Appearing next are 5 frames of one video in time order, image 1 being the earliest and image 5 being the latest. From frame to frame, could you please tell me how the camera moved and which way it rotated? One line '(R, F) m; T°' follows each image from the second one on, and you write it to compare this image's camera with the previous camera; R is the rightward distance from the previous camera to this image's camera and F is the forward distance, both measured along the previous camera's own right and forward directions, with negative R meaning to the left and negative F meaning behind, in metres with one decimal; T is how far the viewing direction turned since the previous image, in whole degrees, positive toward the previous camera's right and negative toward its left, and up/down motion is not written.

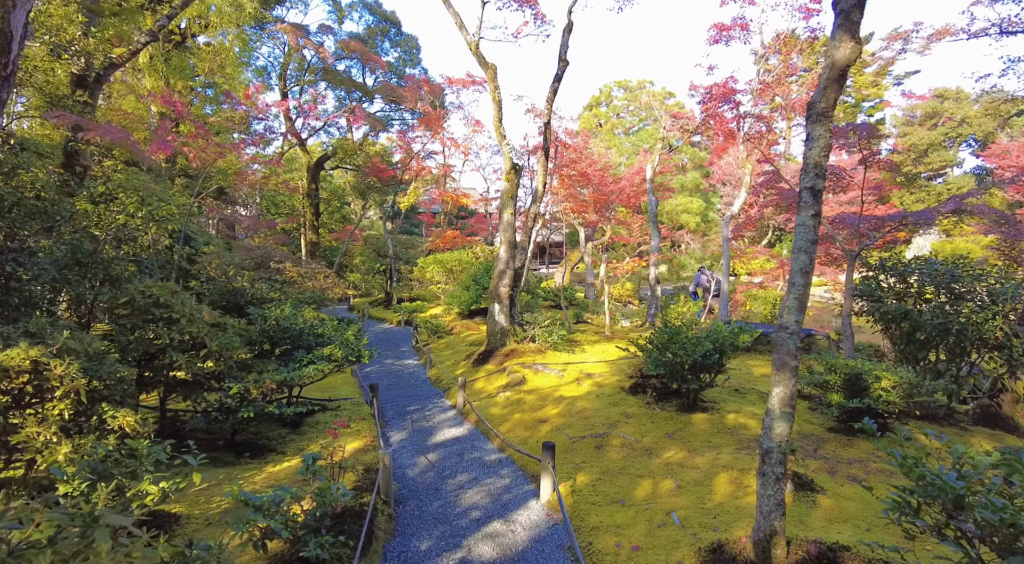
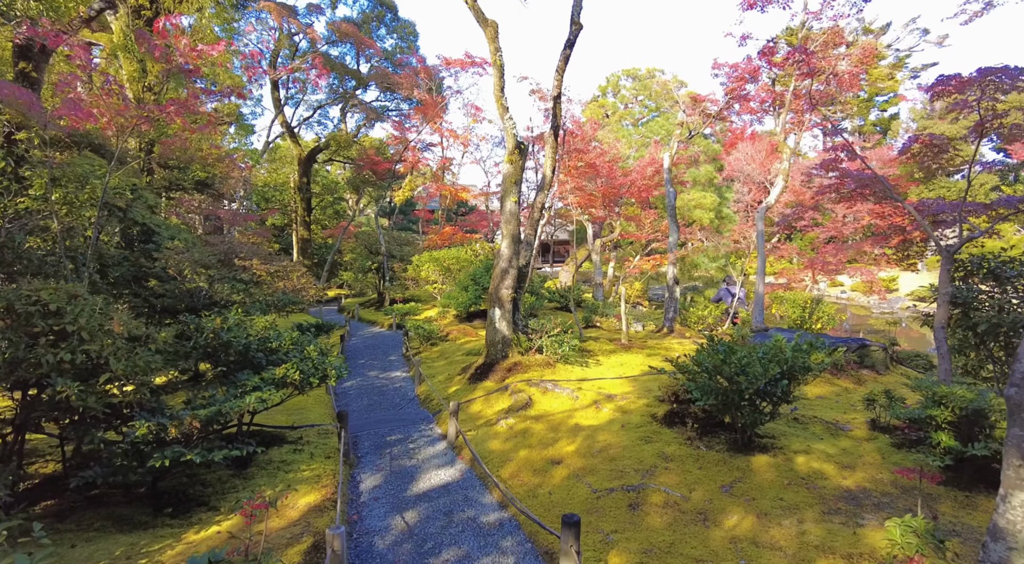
(0.0, +1.4) m; 0°
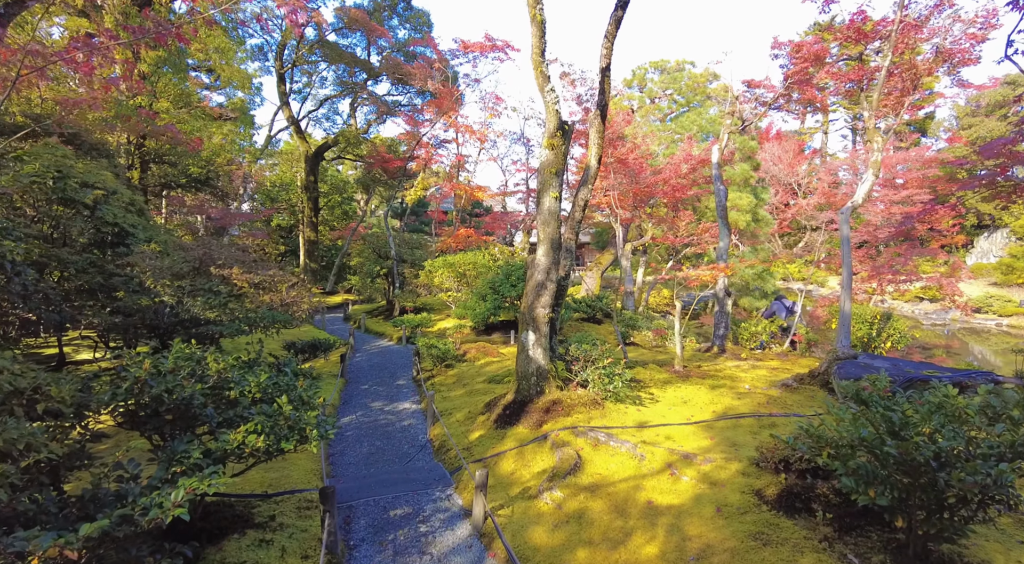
(-0.3, +1.6) m; -1°
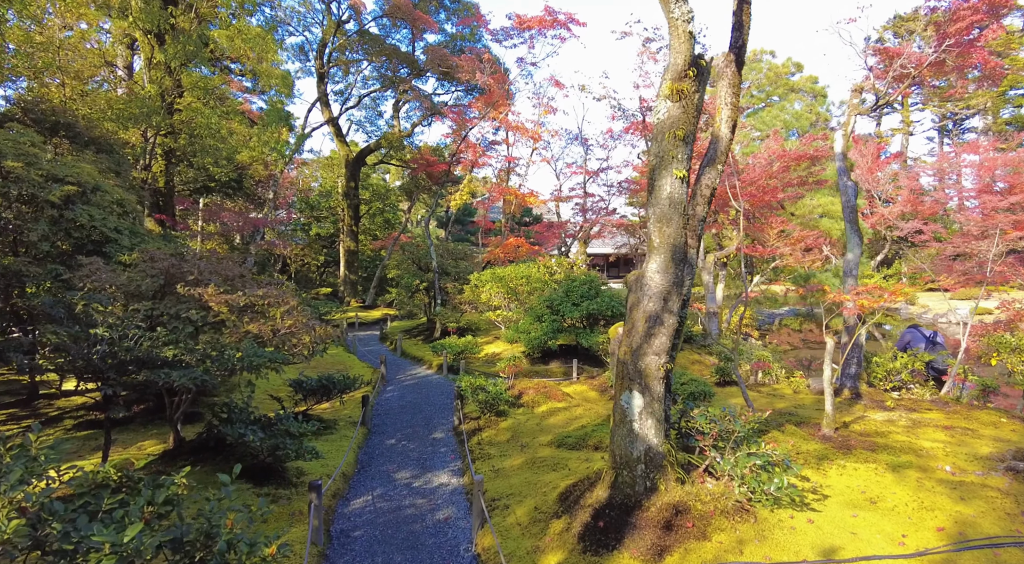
(-0.3, +2.3) m; -4°
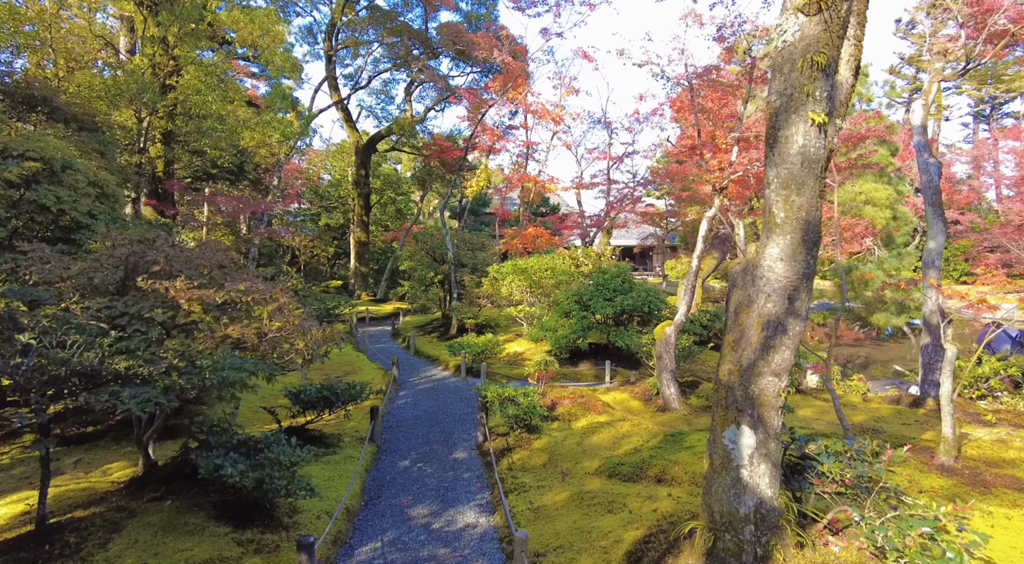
(-0.2, +1.1) m; -1°
